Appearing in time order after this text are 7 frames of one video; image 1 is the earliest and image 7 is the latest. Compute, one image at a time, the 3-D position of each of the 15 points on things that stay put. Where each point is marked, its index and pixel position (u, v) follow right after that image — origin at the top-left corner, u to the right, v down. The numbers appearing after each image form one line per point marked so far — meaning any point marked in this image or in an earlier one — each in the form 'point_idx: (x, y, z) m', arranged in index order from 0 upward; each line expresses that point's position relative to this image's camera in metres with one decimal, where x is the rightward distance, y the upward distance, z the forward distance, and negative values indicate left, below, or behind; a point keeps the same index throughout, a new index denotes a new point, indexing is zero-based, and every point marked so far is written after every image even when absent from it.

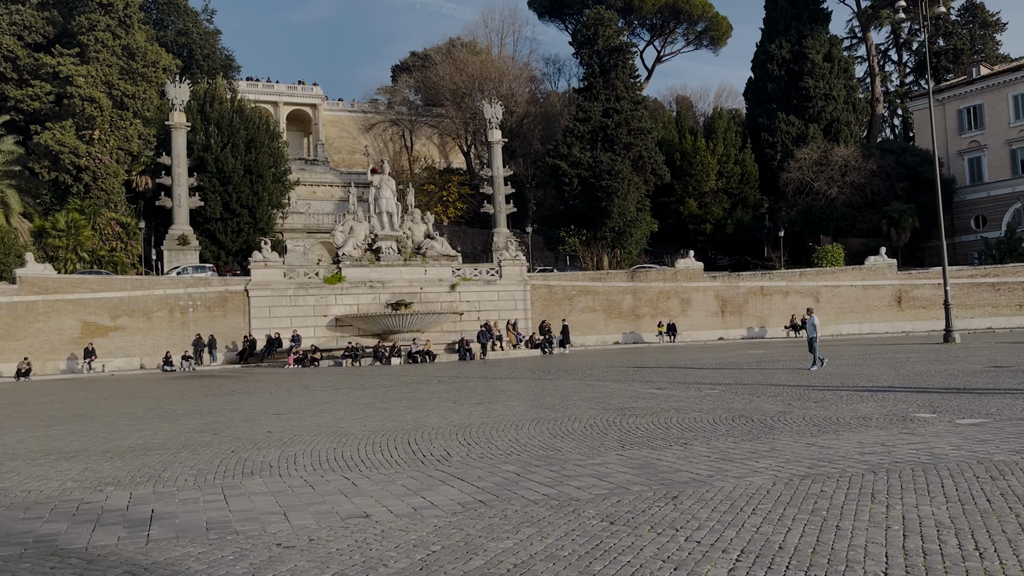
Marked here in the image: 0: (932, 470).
0: (+3.4, -1.5, +6.9) m
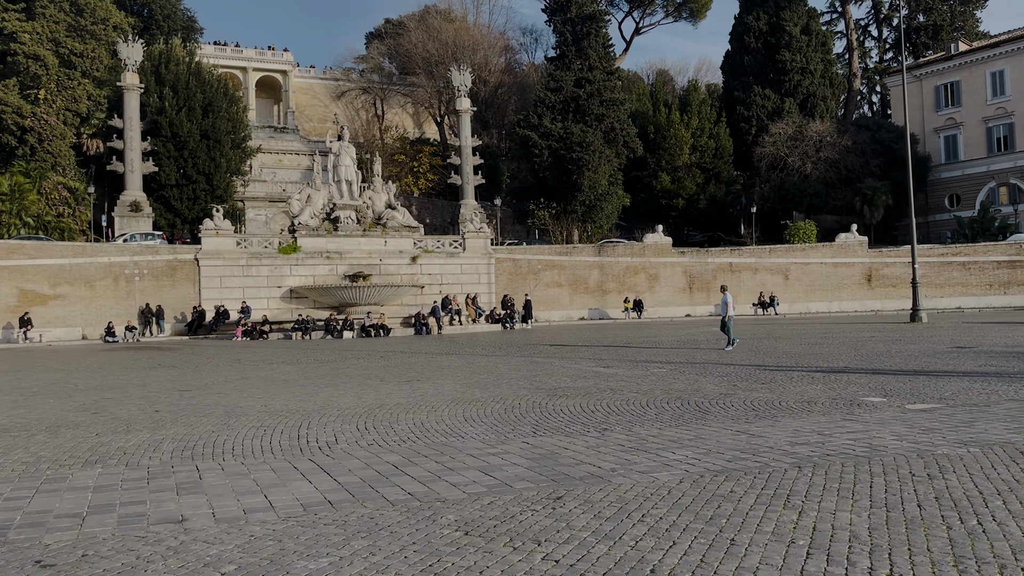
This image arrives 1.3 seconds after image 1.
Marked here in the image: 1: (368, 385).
0: (+2.6, -1.3, +6.1) m
1: (-2.0, -1.4, +11.9) m
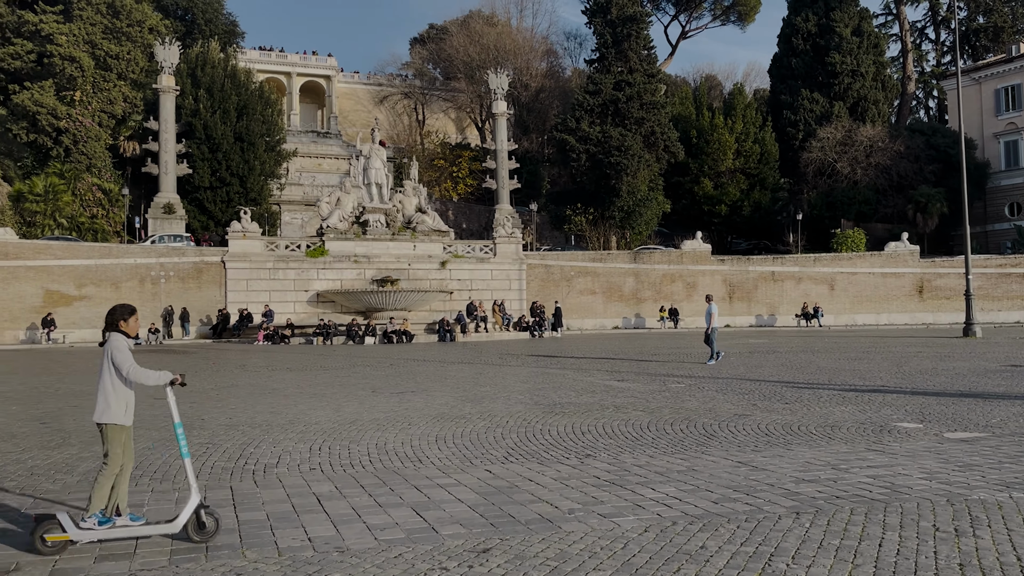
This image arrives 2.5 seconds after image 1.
0: (+2.2, -1.4, +5.1) m
1: (-2.0, -1.4, +11.1) m
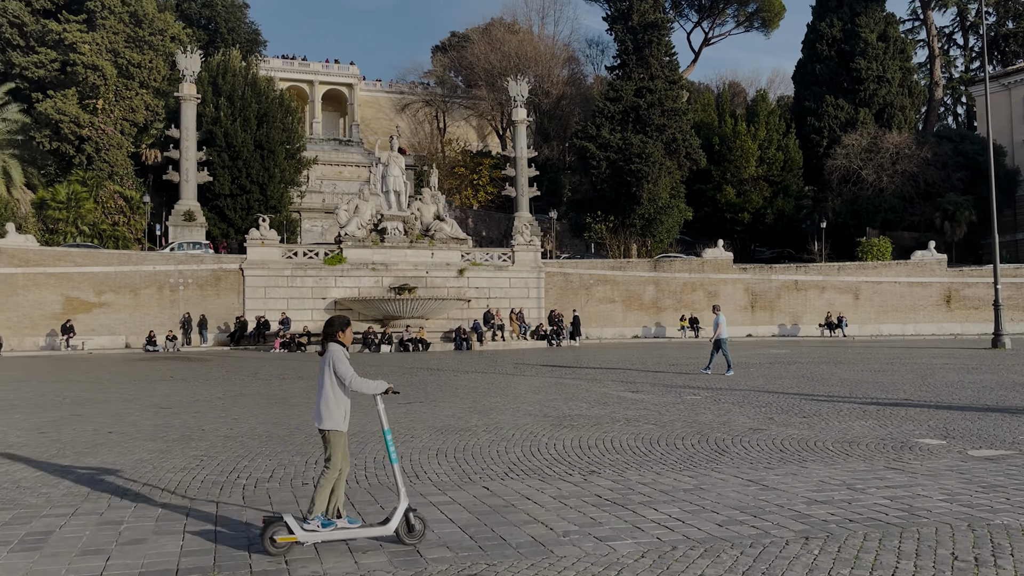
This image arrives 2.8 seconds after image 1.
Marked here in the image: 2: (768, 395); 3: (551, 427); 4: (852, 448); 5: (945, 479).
0: (+2.2, -1.4, +4.8) m
1: (-1.9, -1.5, +10.9) m
2: (+3.9, -1.6, +12.9) m
3: (+0.4, -1.5, +9.3) m
4: (+3.3, -1.5, +8.1) m
5: (+3.4, -1.5, +6.7) m
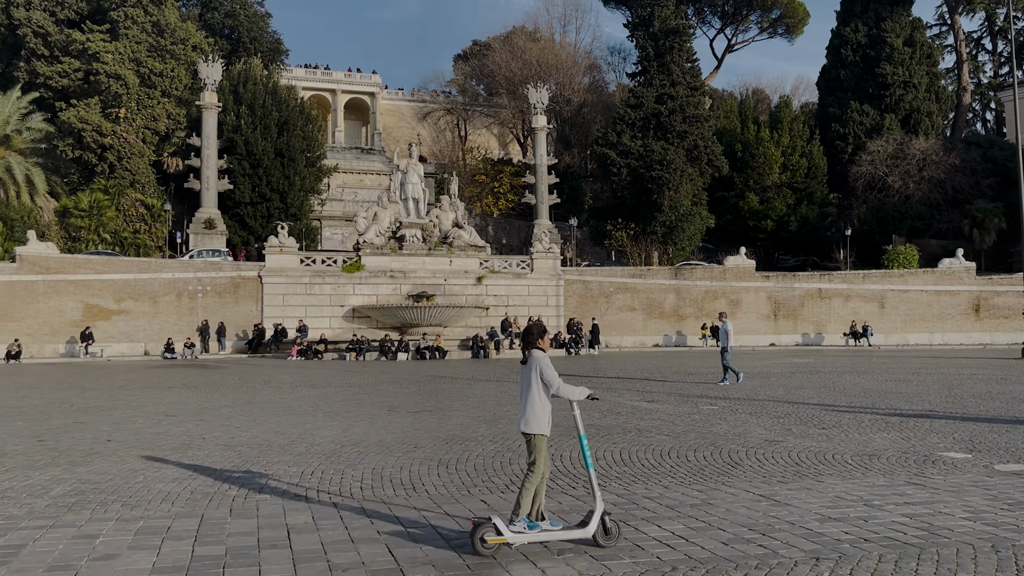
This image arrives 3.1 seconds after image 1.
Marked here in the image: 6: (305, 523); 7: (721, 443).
0: (+2.1, -1.4, +4.5) m
1: (-1.8, -1.6, +10.7) m
2: (+4.1, -1.7, +12.6) m
3: (+0.5, -1.6, +9.1) m
4: (+3.3, -1.6, +7.8) m
5: (+3.4, -1.5, +6.3) m
6: (-1.2, -1.4, +5.1) m
7: (+2.2, -1.6, +8.8) m
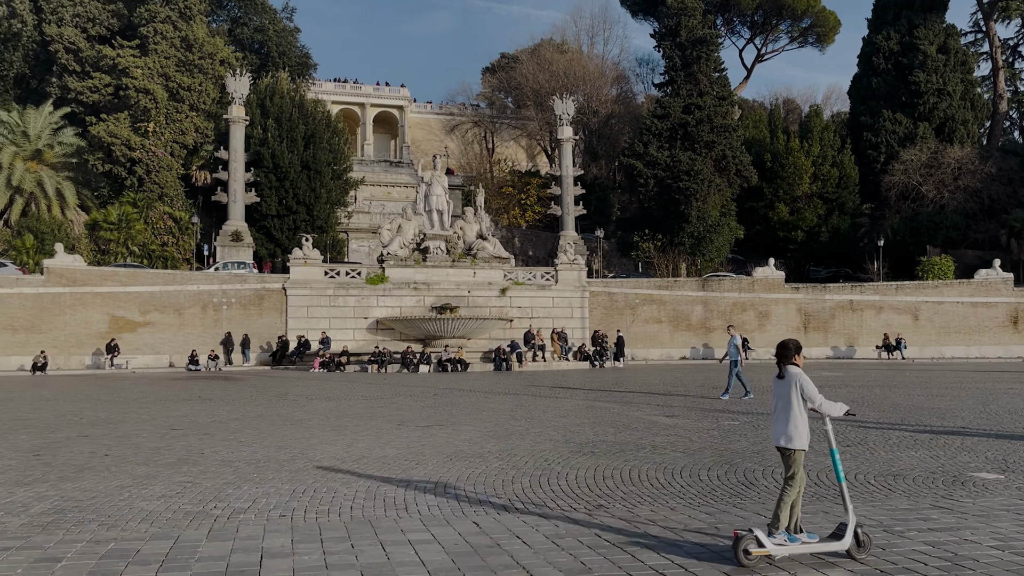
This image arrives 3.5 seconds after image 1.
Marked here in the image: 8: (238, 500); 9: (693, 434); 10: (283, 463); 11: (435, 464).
0: (+2.0, -1.5, +4.1) m
1: (-1.6, -1.8, +10.4) m
2: (+4.3, -1.9, +12.1) m
3: (+0.6, -1.7, +8.8) m
4: (+3.3, -1.7, +7.4) m
5: (+3.4, -1.6, +5.9) m
6: (-1.3, -1.5, +4.8) m
7: (+2.2, -1.7, +8.5) m
8: (-2.0, -1.5, +6.2) m
9: (+2.2, -1.8, +10.6) m
10: (-2.1, -1.6, +7.8) m
11: (-0.7, -1.7, +8.0) m
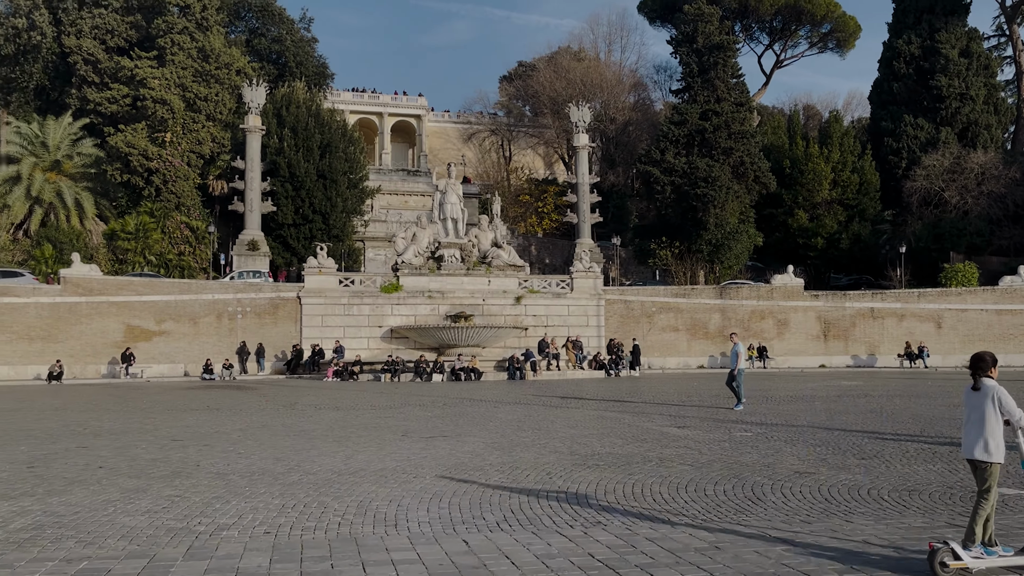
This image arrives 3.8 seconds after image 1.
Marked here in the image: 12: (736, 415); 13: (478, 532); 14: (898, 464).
0: (+1.9, -1.5, +3.8) m
1: (-1.6, -1.9, +10.2) m
2: (+4.4, -2.0, +11.8) m
3: (+0.6, -1.8, +8.5) m
4: (+3.3, -1.8, +7.1) m
5: (+3.3, -1.7, +5.6) m
6: (-1.4, -1.5, +4.6) m
7: (+2.3, -1.8, +8.2) m
8: (-2.0, -1.6, +6.0) m
9: (+2.3, -1.9, +10.4) m
10: (-2.1, -1.7, +7.7) m
11: (-0.7, -1.7, +7.8) m
12: (+3.8, -2.1, +14.3) m
13: (-0.2, -1.6, +5.7) m
14: (+4.0, -1.9, +8.9) m
